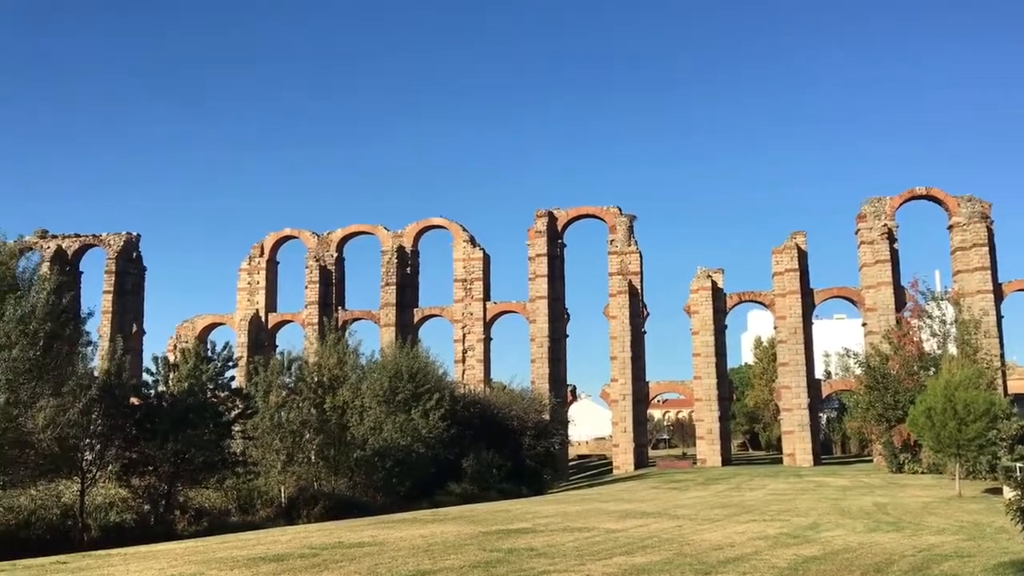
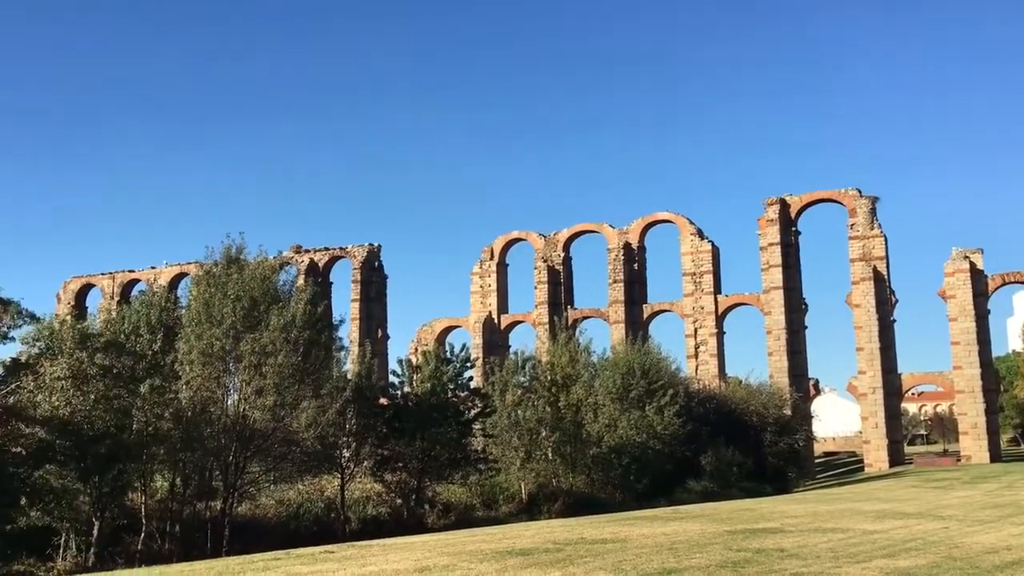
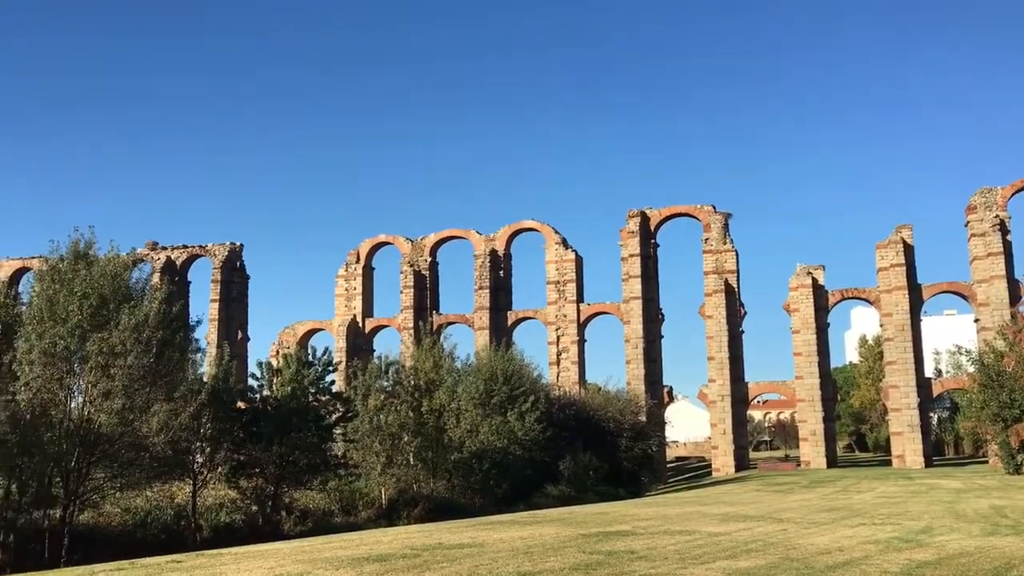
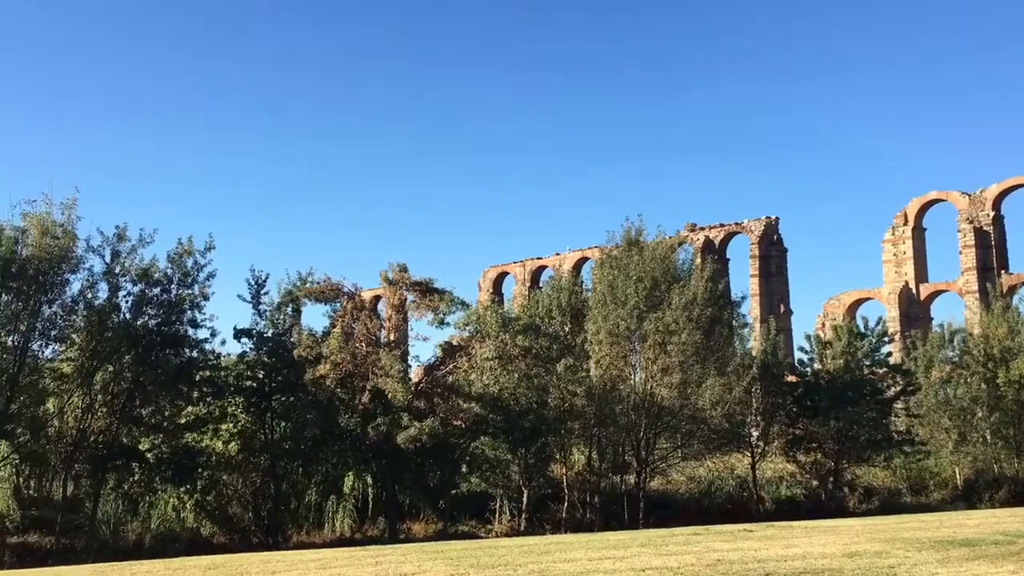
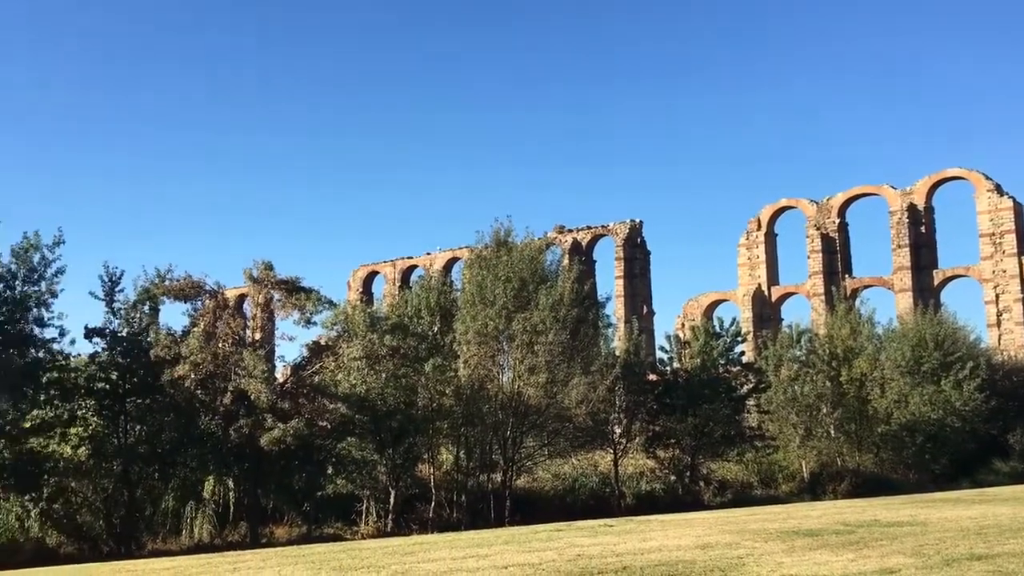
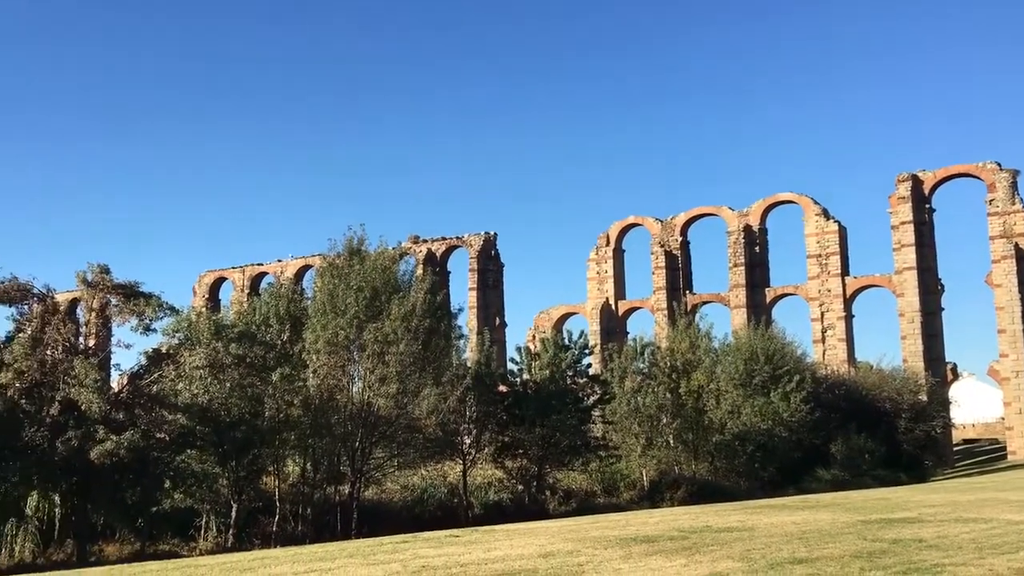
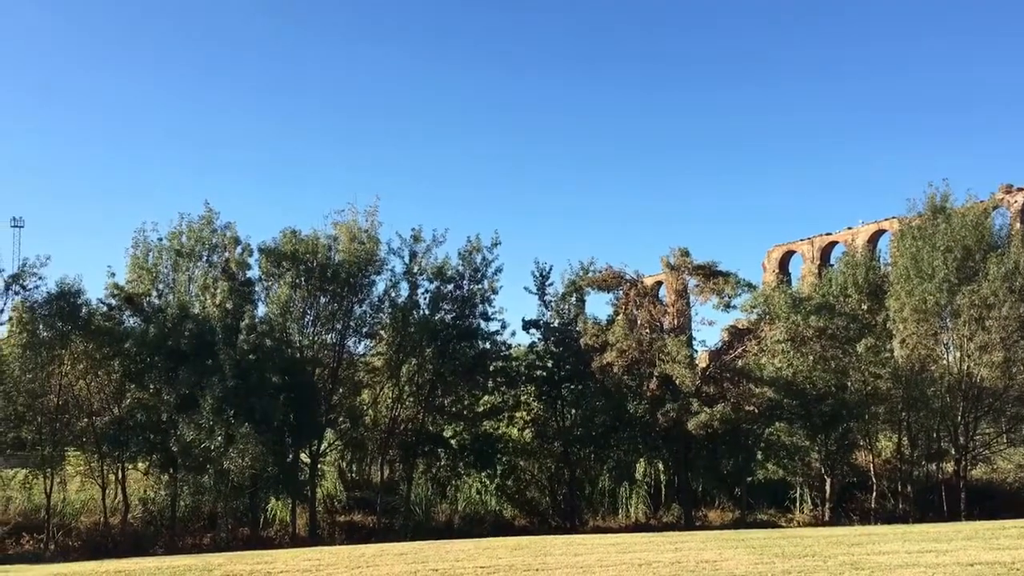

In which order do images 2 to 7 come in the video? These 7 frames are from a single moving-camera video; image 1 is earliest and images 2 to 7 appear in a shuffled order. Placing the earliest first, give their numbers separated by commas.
3, 2, 6, 5, 4, 7
